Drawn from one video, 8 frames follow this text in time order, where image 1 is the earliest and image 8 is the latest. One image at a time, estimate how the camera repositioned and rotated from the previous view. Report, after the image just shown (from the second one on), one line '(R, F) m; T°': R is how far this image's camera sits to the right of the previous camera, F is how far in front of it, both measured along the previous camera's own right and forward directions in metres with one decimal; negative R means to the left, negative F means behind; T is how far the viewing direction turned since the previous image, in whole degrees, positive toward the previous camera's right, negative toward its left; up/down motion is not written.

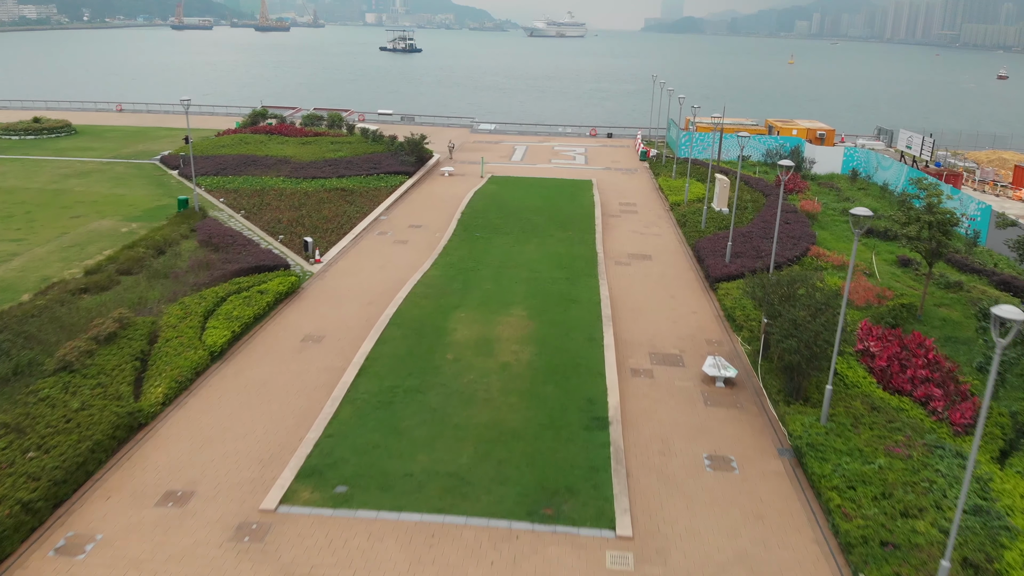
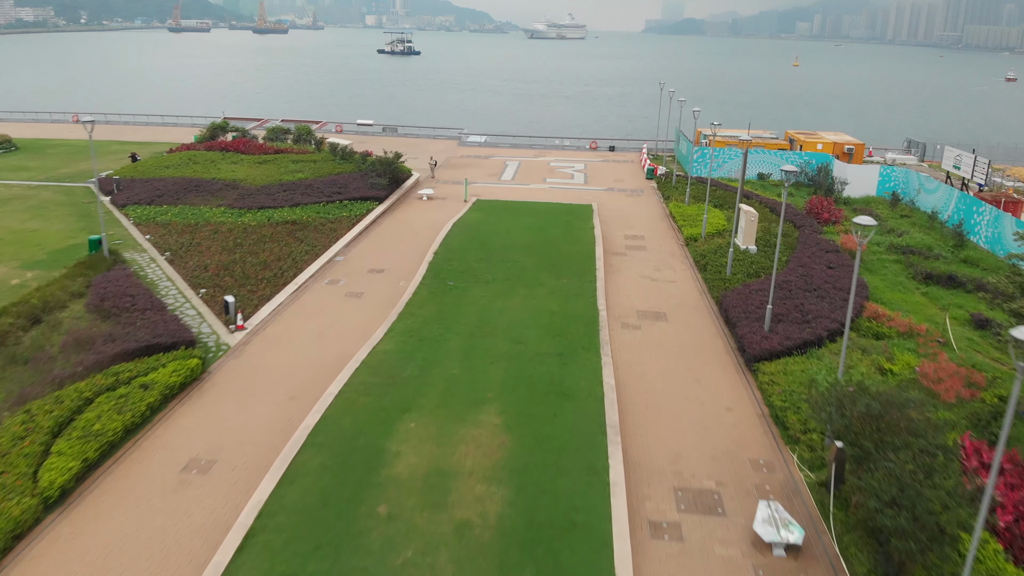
(+0.5, +4.8) m; 0°
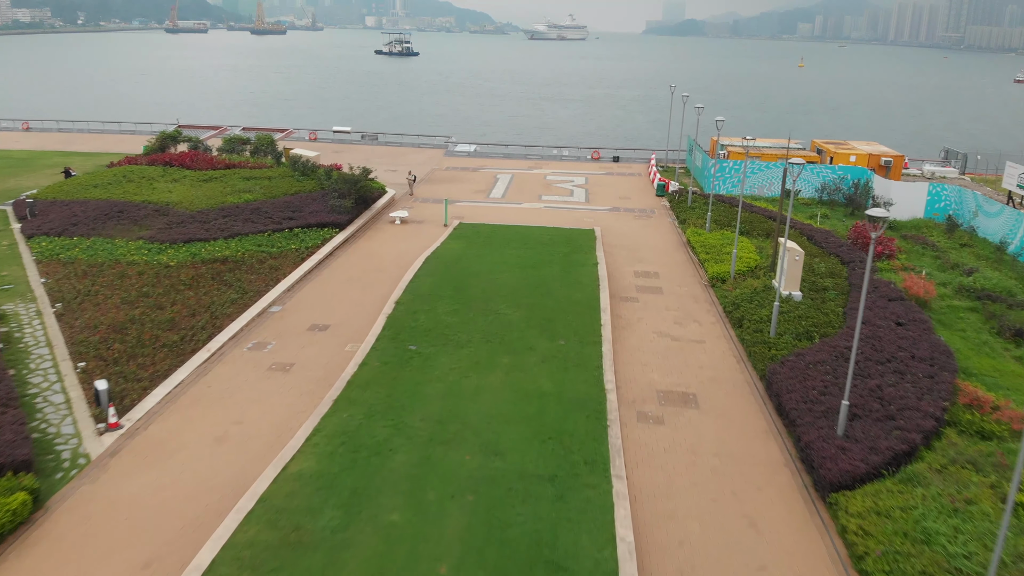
(+0.4, +4.8) m; 0°
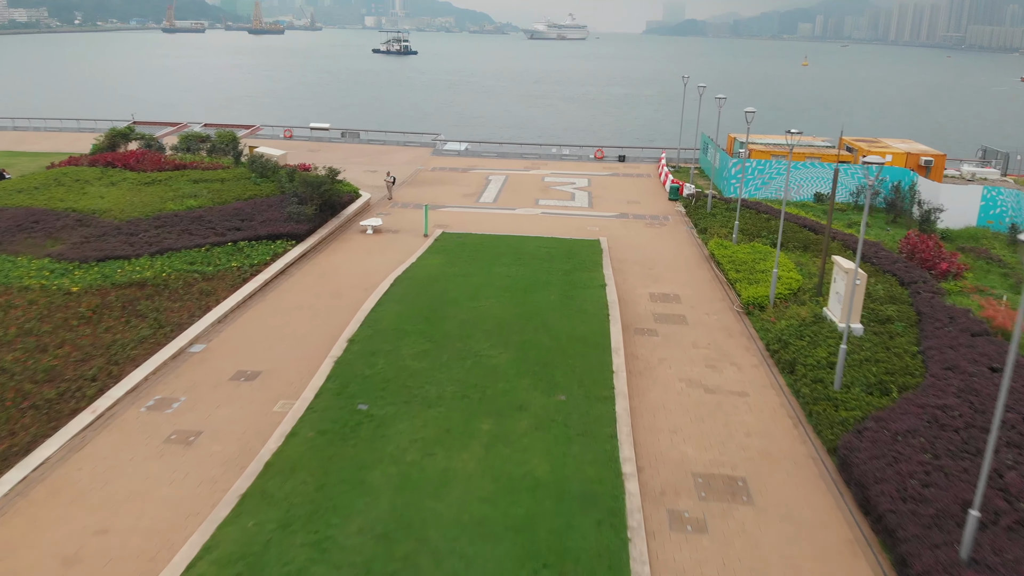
(+0.3, +3.9) m; 0°
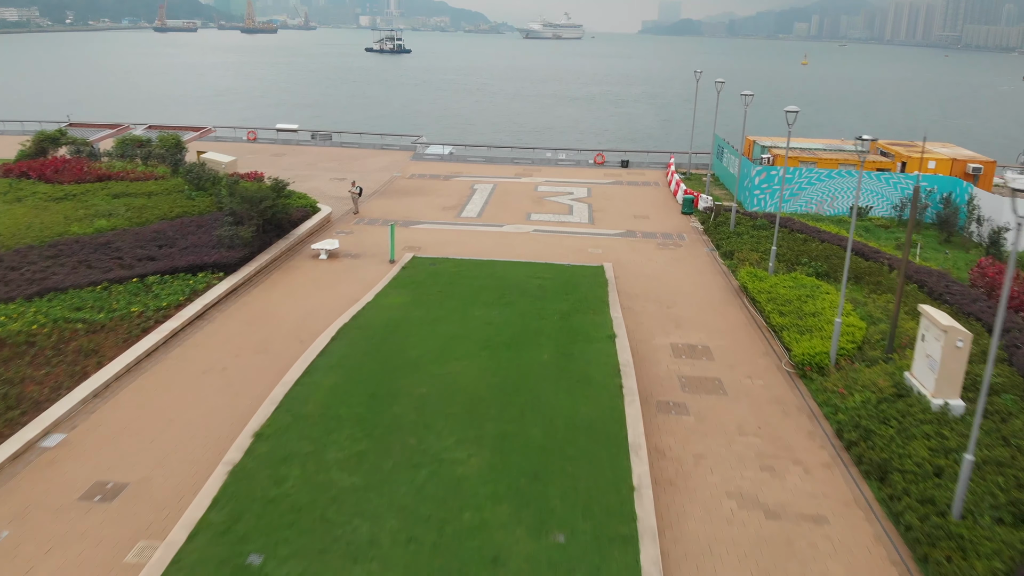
(+0.3, +4.0) m; 0°
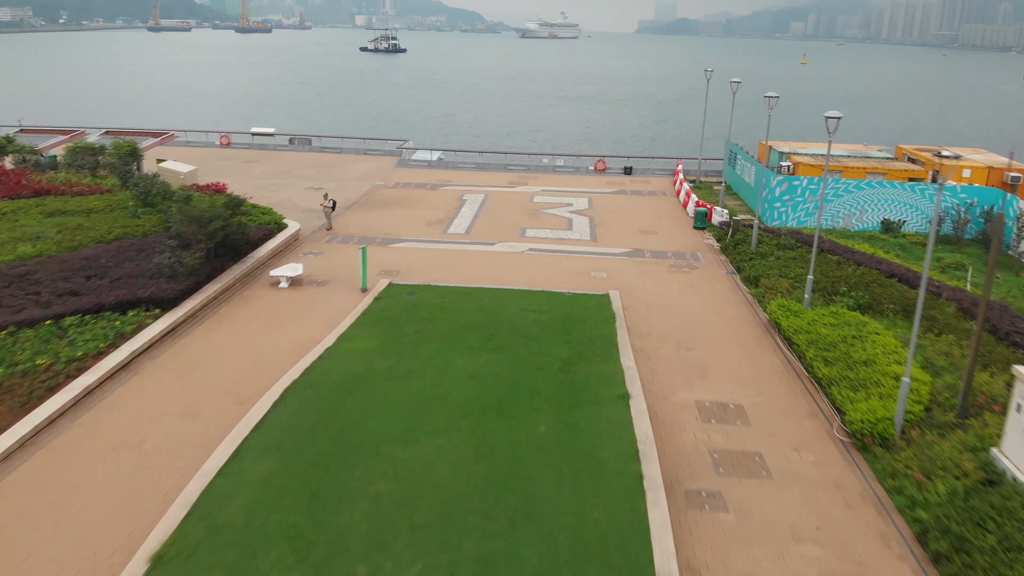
(+0.1, +2.5) m; 0°
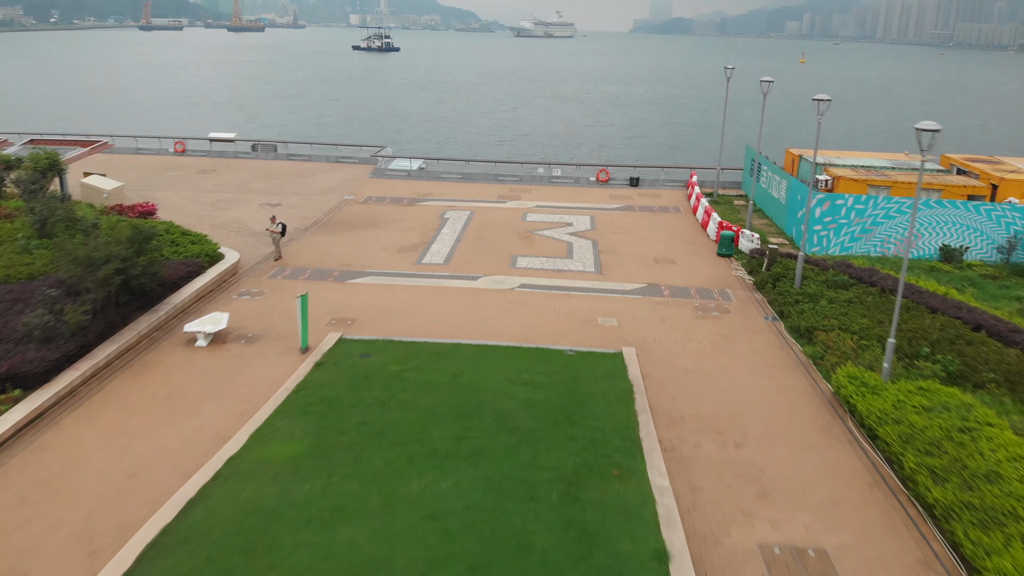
(+0.1, +3.5) m; 0°
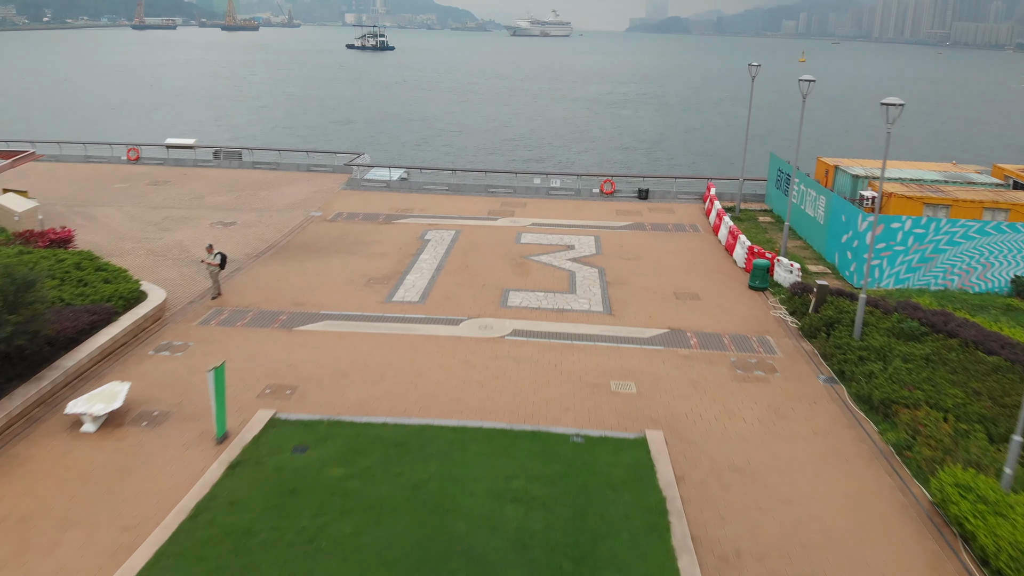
(+0.1, +3.0) m; 0°
